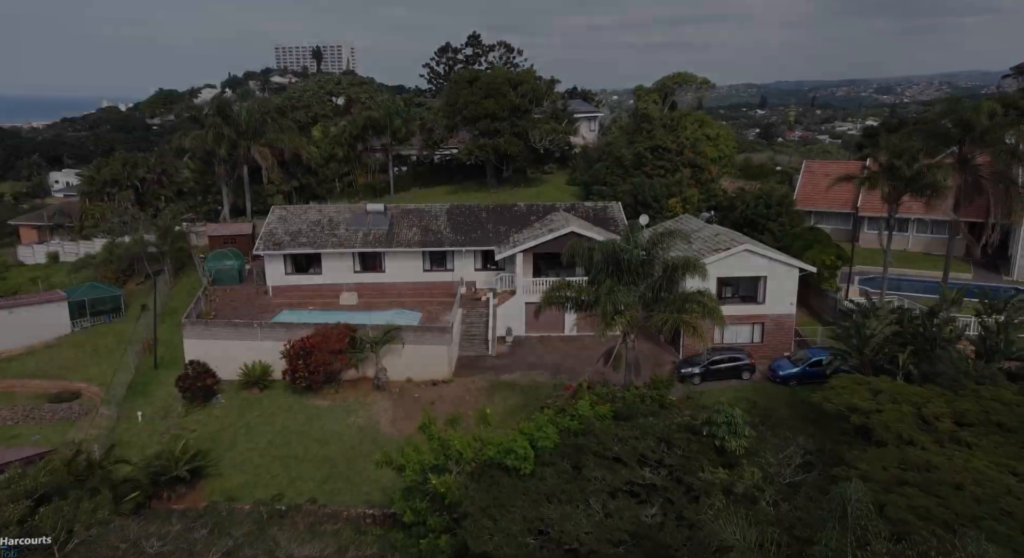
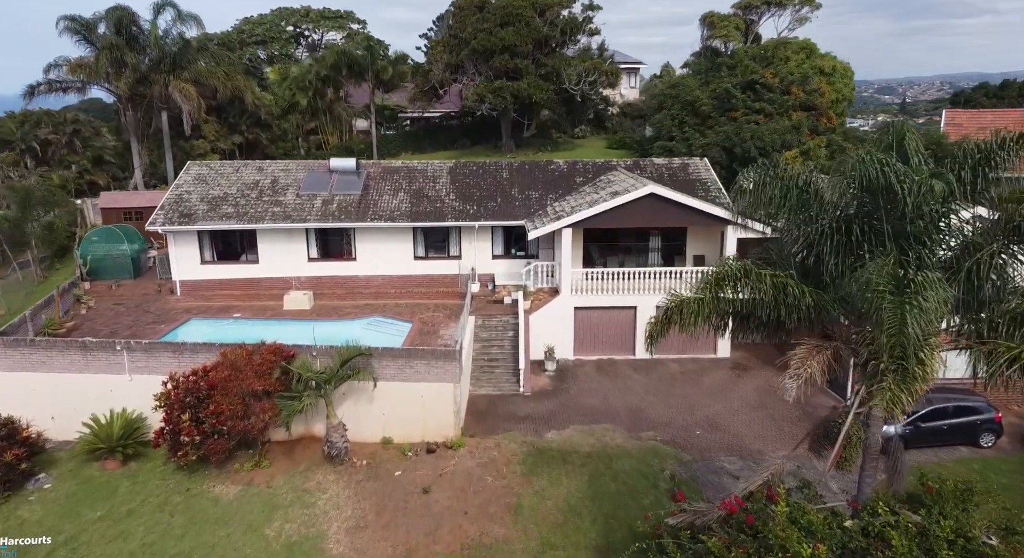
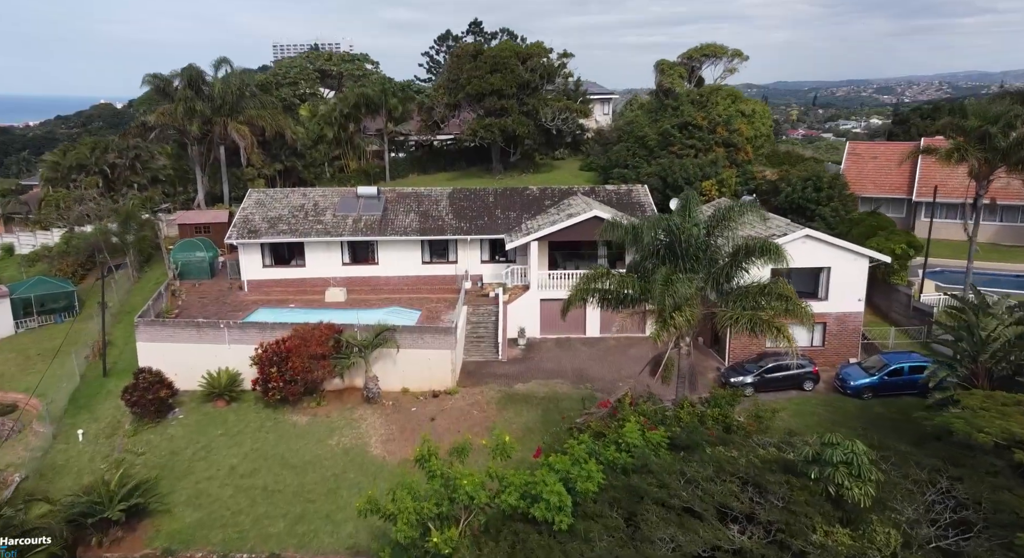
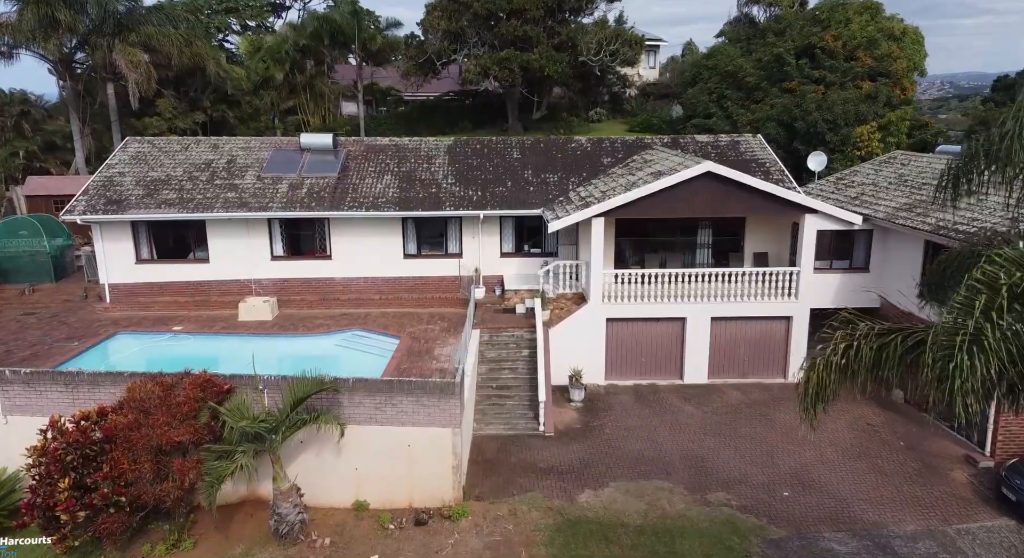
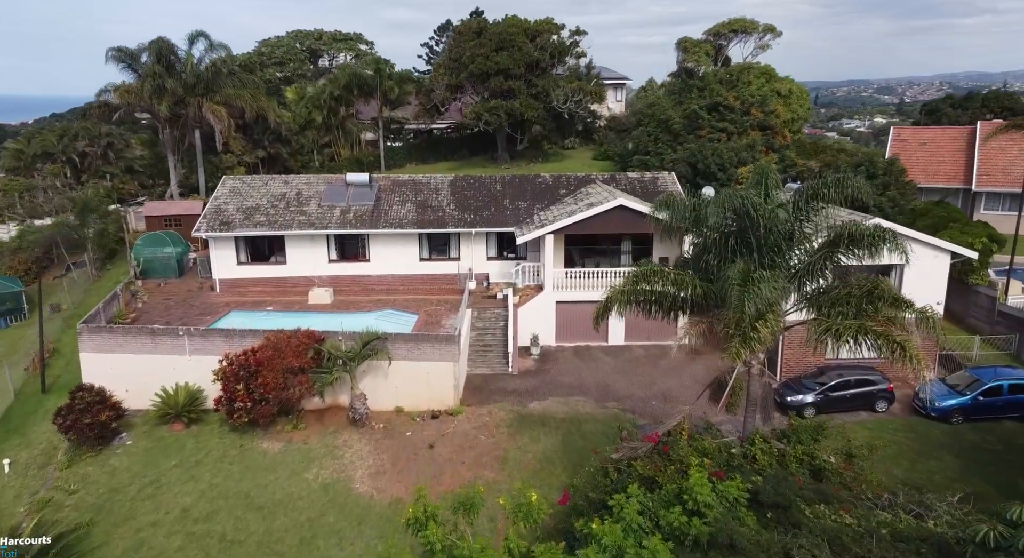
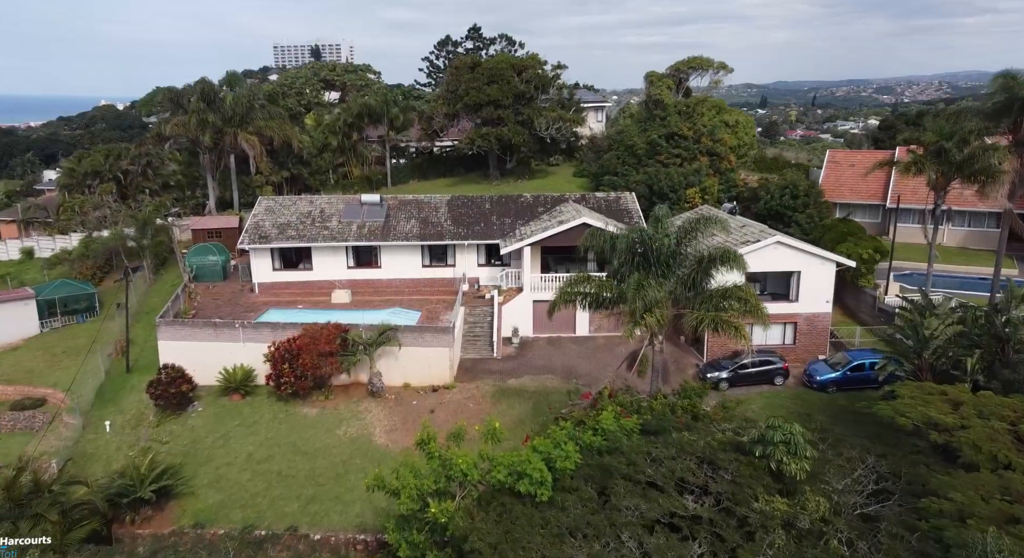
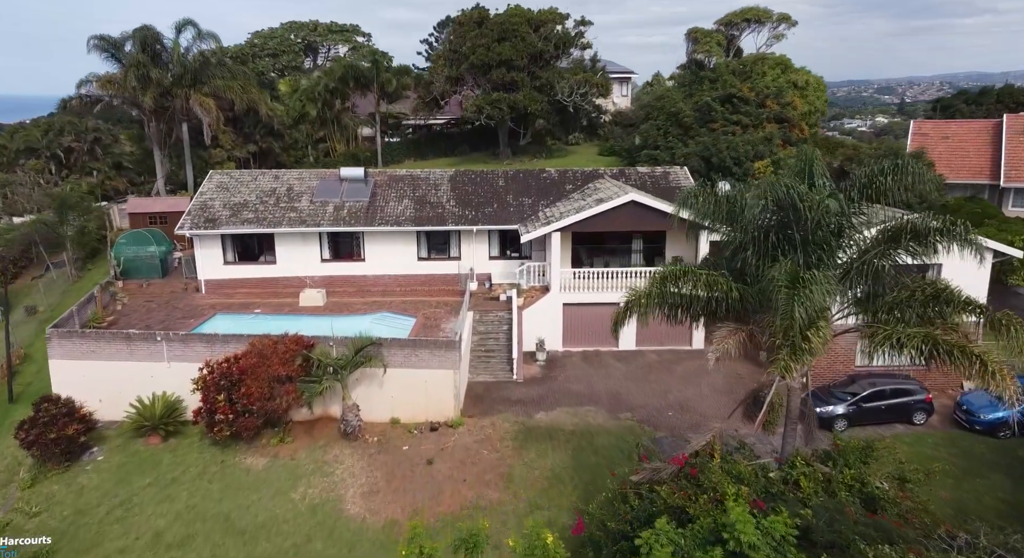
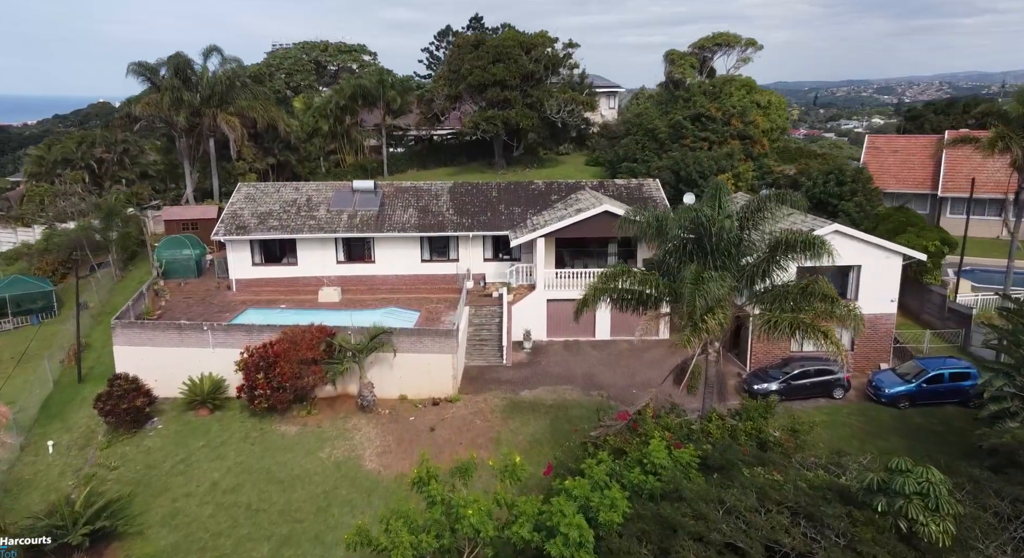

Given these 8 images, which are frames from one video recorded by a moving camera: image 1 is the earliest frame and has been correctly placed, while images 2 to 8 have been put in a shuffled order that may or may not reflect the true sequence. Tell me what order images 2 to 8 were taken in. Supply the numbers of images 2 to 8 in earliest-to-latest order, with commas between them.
6, 3, 8, 5, 7, 2, 4
